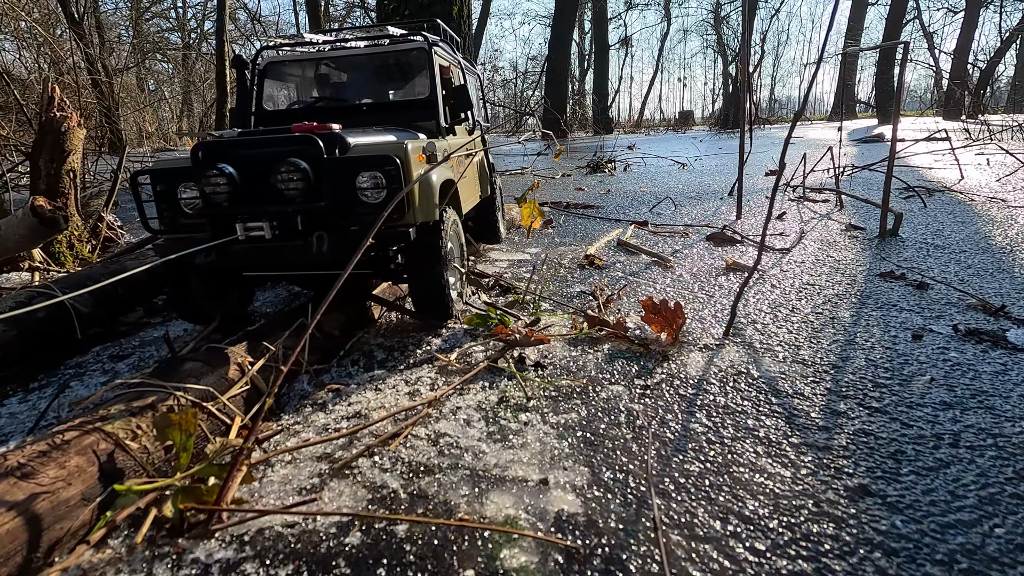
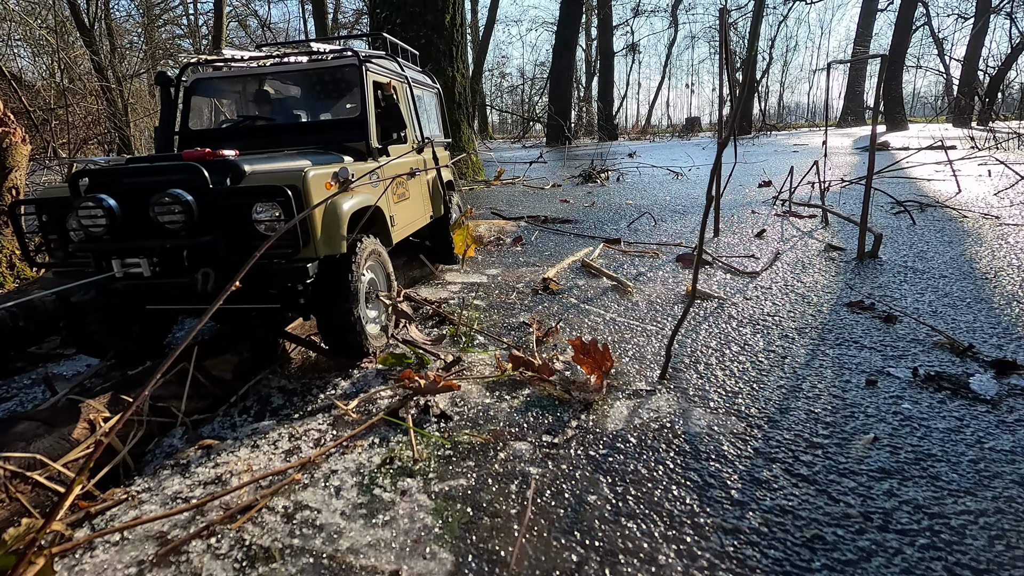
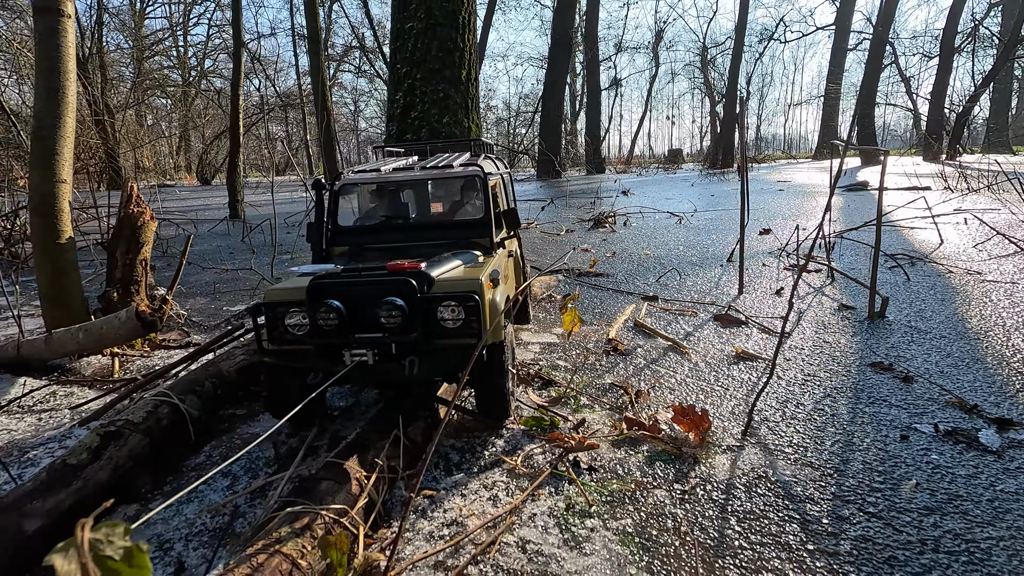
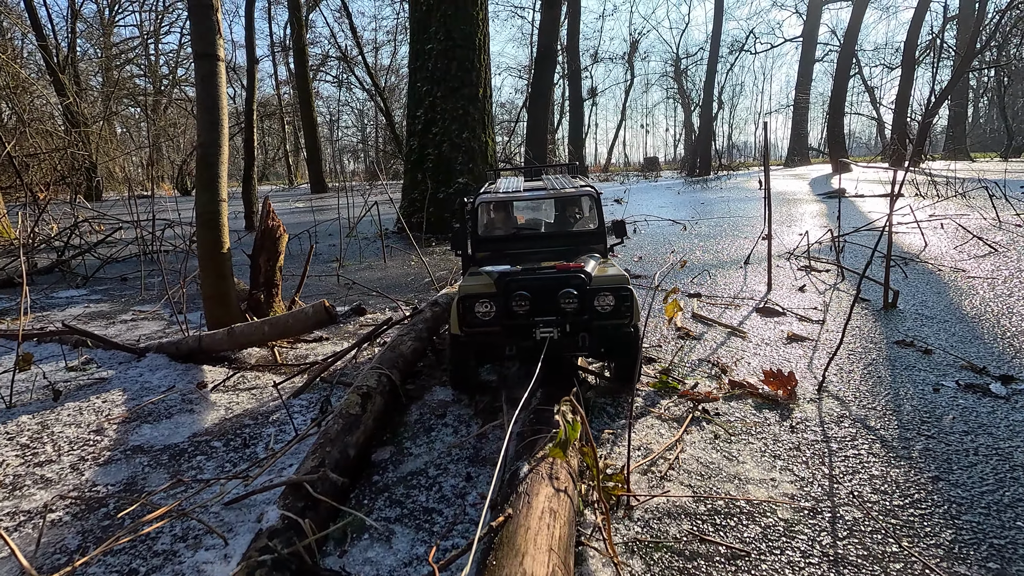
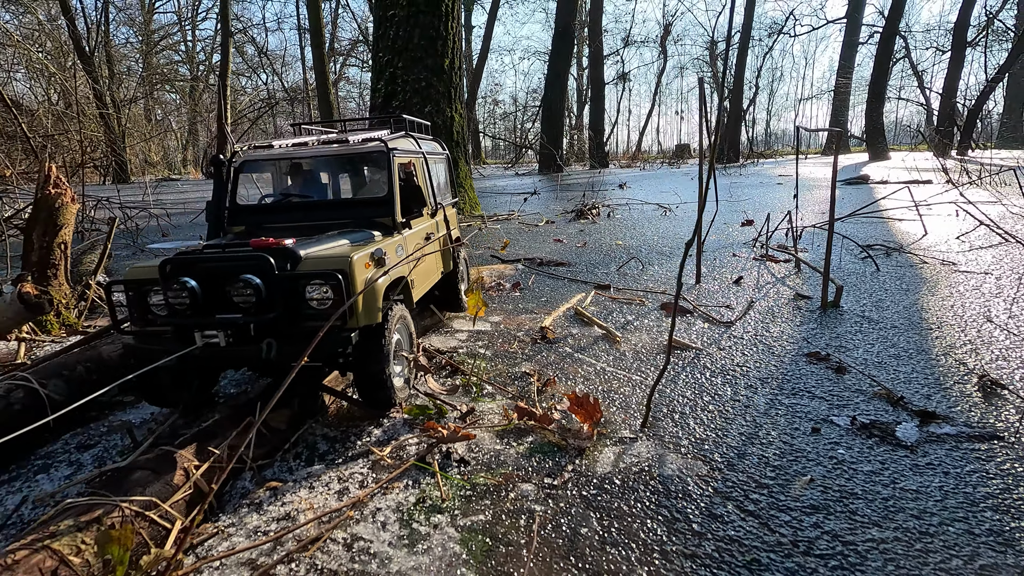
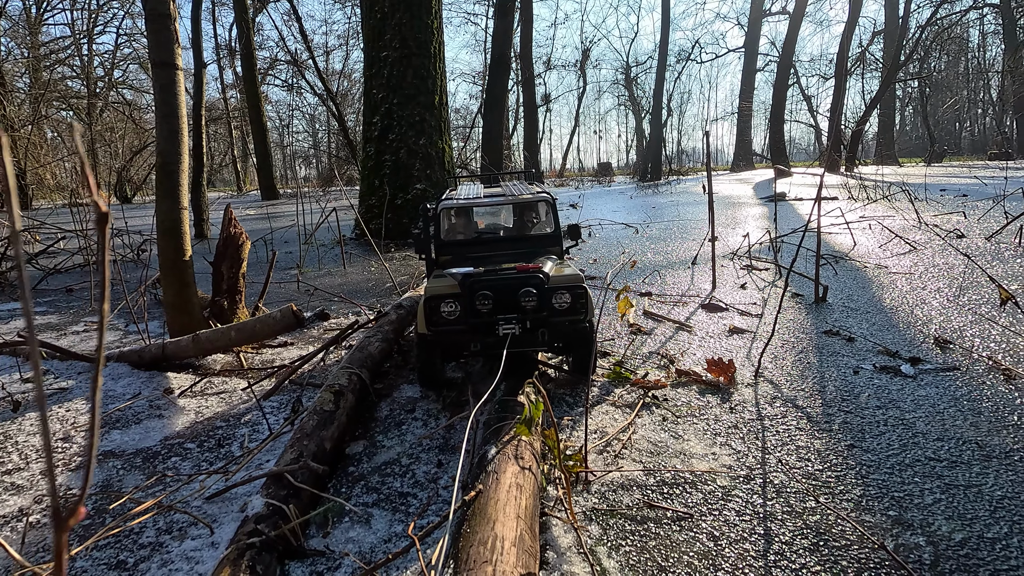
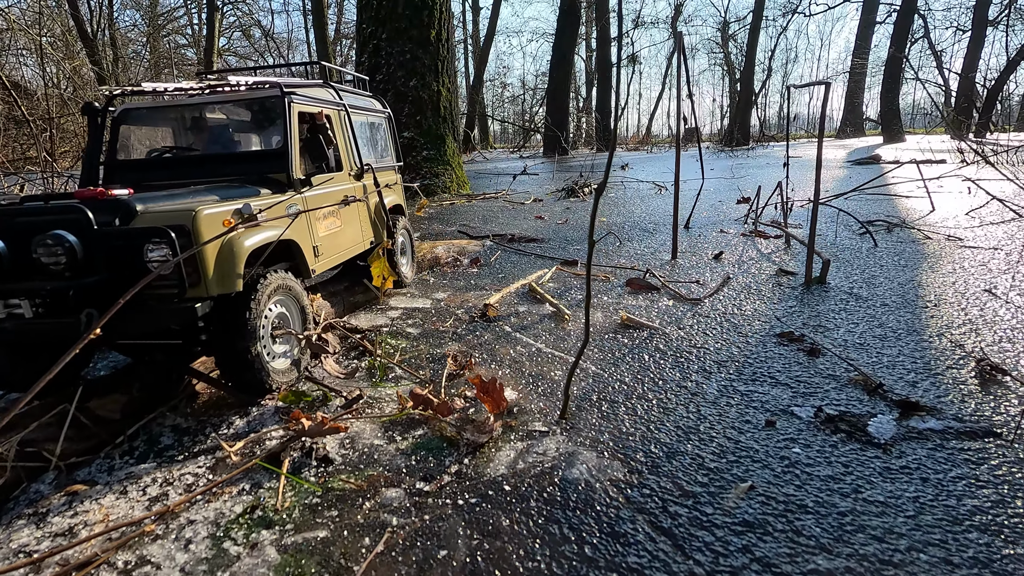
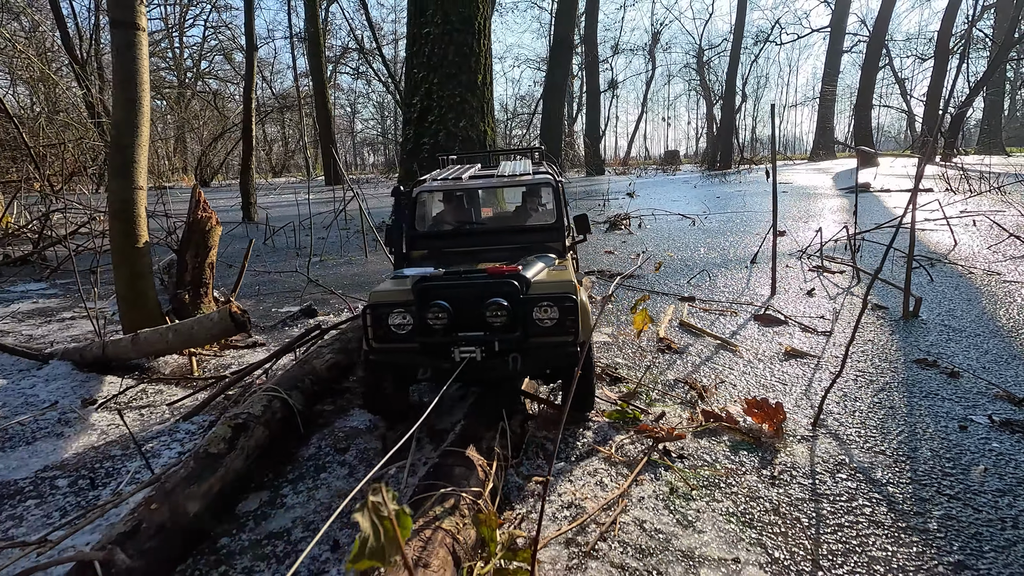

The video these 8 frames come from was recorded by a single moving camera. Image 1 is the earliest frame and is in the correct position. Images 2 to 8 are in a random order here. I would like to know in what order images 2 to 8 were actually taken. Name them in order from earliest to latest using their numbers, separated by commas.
2, 7, 5, 3, 8, 4, 6
